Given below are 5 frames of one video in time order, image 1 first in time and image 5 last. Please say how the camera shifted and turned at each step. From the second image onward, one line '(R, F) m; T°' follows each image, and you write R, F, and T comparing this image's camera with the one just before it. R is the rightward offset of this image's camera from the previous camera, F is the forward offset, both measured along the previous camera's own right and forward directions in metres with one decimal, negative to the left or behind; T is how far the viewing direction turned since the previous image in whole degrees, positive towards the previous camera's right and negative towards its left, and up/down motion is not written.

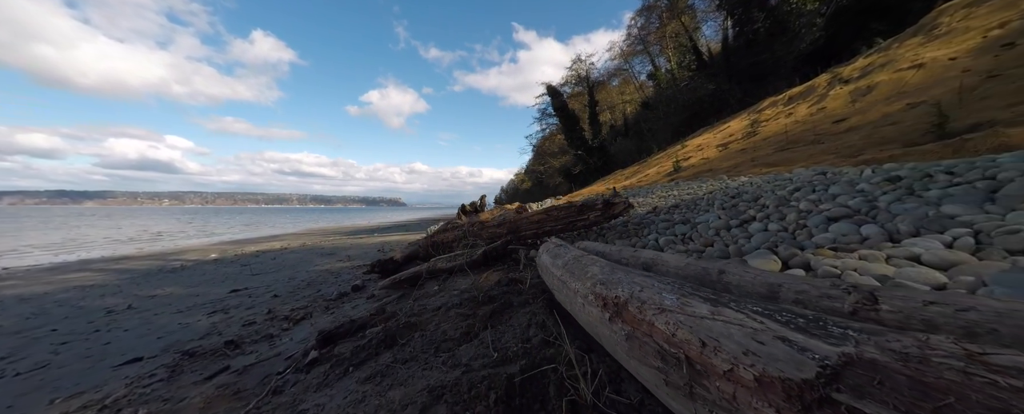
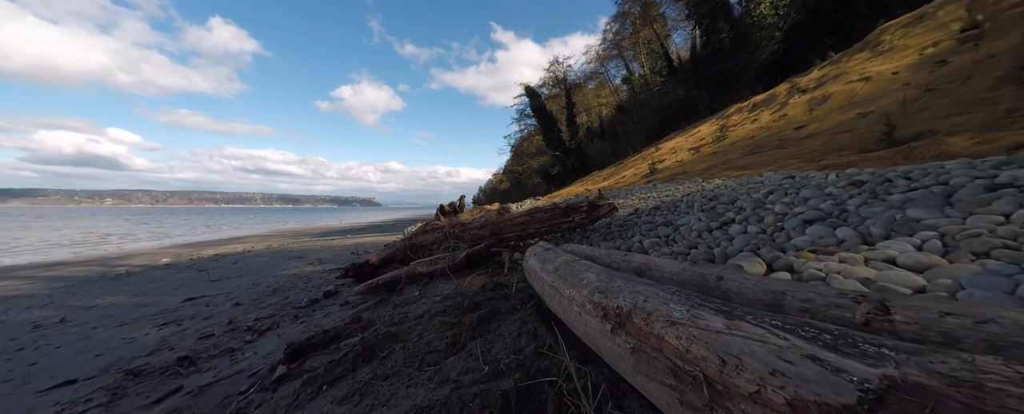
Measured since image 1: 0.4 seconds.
(-0.1, +0.1) m; +4°
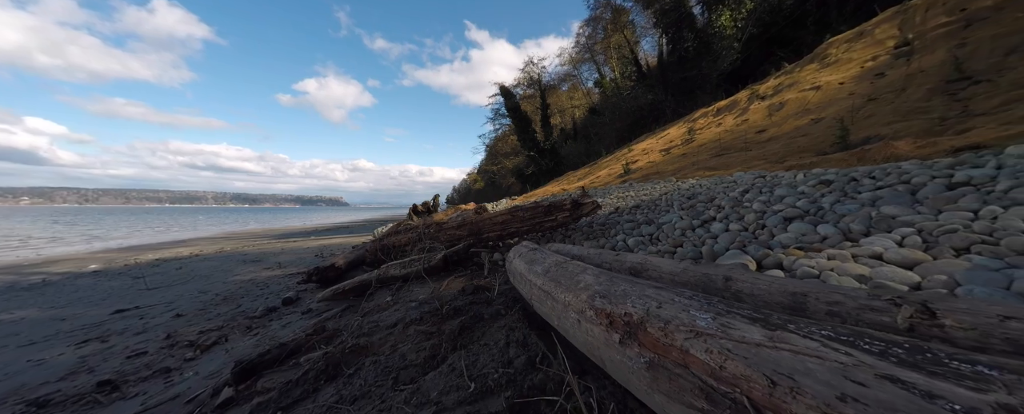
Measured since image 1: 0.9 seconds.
(-0.1, +0.2) m; +5°
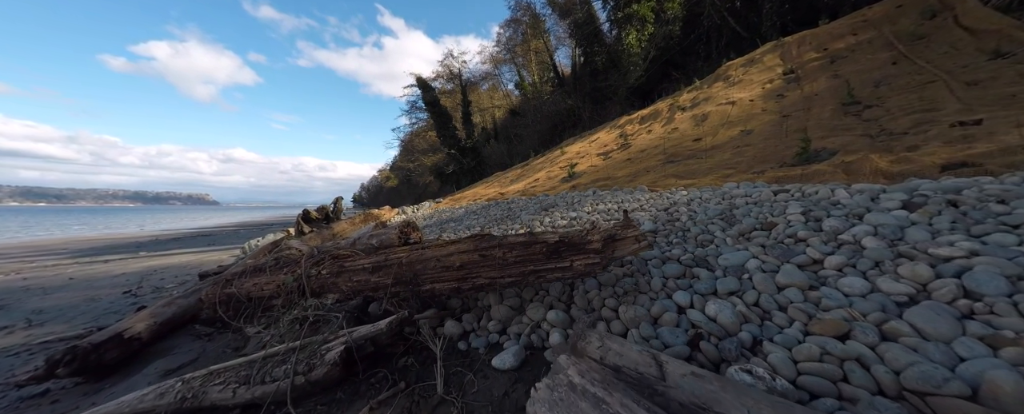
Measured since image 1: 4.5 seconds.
(-0.4, +1.5) m; +17°
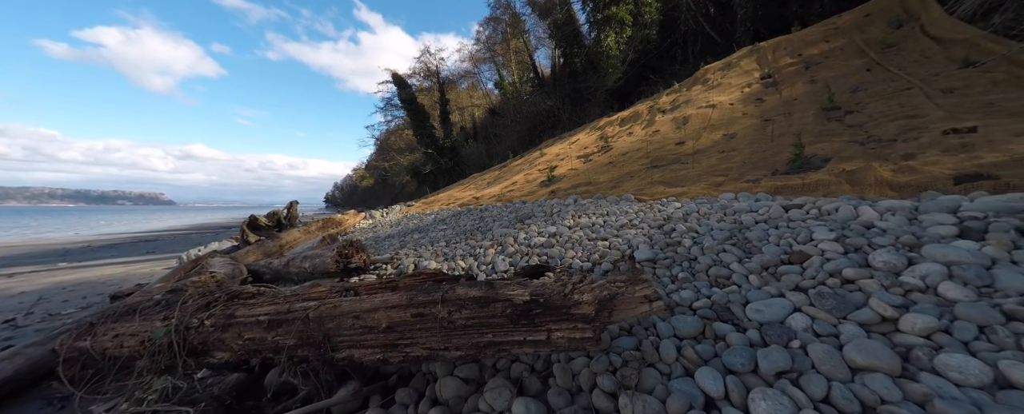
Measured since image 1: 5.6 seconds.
(+0.2, +0.6) m; +4°
